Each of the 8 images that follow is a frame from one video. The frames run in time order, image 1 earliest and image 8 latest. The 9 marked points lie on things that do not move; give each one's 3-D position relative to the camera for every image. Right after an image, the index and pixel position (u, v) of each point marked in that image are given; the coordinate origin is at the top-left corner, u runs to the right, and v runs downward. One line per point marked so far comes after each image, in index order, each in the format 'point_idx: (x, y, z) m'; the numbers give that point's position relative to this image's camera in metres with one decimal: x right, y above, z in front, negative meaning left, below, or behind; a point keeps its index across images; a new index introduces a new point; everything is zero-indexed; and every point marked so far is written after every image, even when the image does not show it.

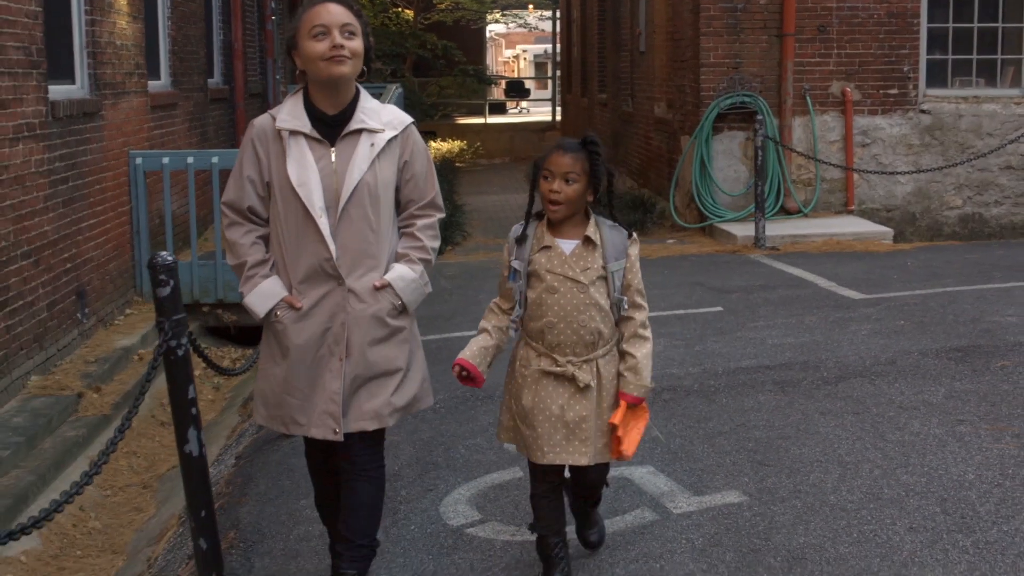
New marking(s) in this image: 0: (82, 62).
0: (-2.5, +1.3, +7.9) m
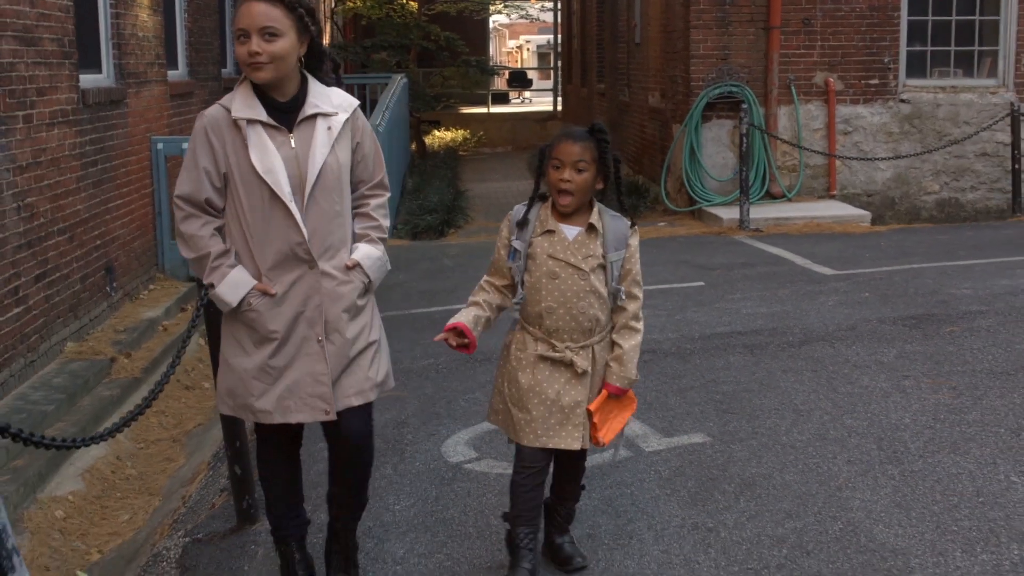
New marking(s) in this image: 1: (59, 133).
0: (-2.5, +1.5, +8.5) m
1: (-2.4, +0.8, +7.3) m
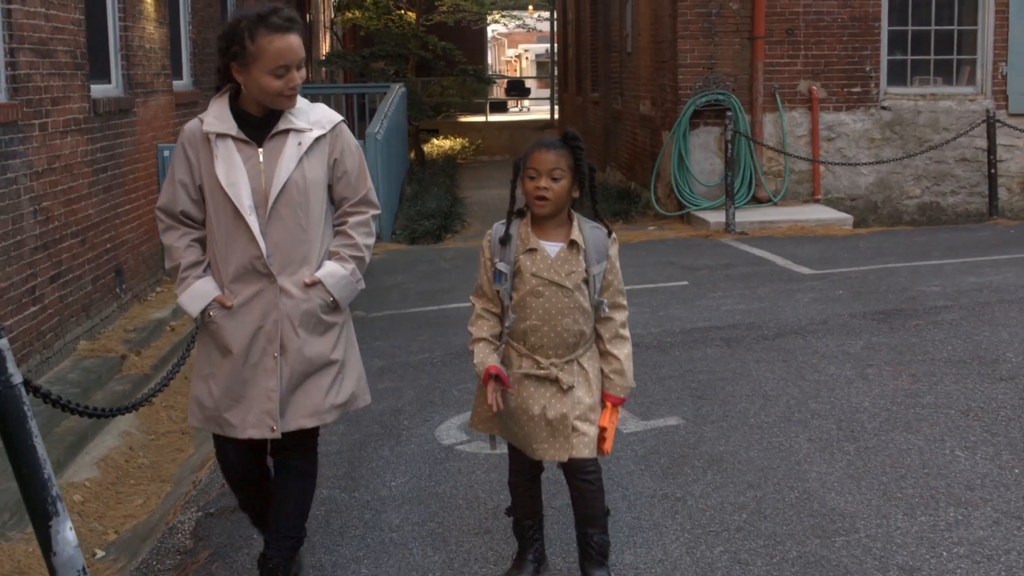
0: (-2.6, +1.5, +8.9) m
1: (-2.5, +0.8, +7.7) m
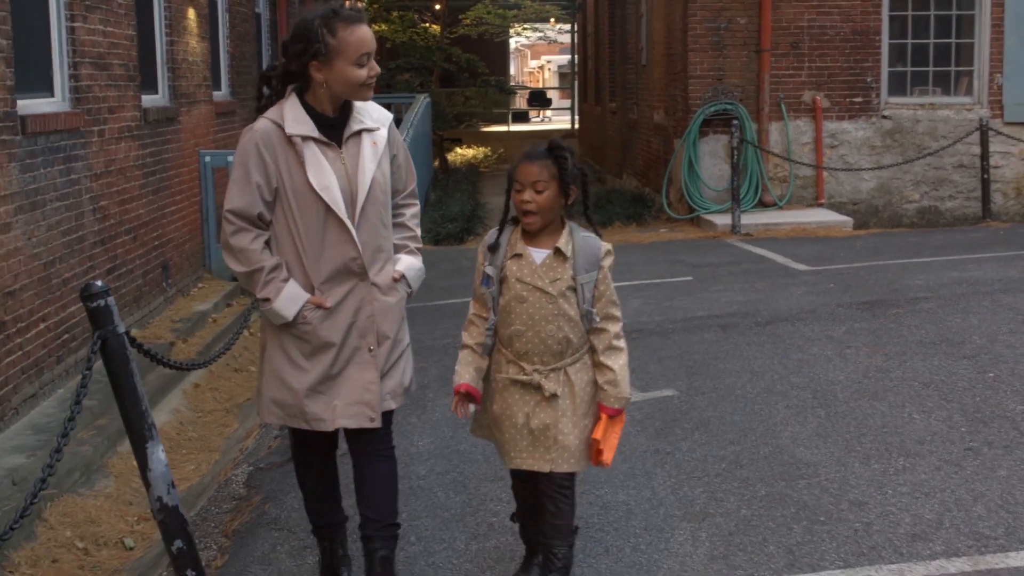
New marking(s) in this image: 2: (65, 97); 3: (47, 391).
0: (-2.5, +1.5, +9.6) m
1: (-2.4, +0.9, +8.4) m
2: (-2.4, +1.0, +7.4) m
3: (-2.3, -0.5, +6.7) m
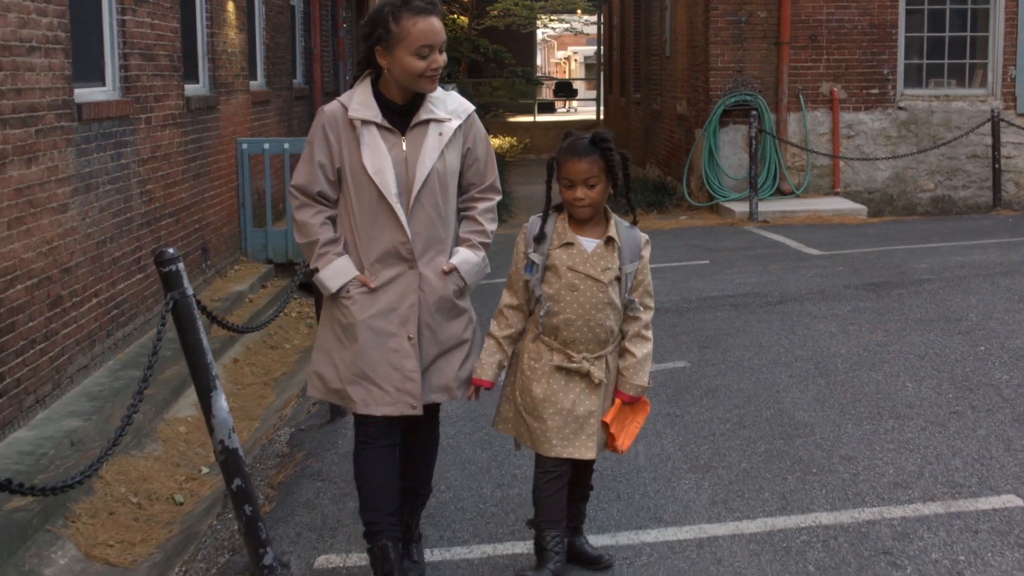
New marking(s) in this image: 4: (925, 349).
0: (-2.3, +1.6, +10.0) m
1: (-2.2, +1.0, +8.9) m
2: (-2.3, +1.2, +7.8) m
3: (-2.2, -0.4, +7.2) m
4: (+1.8, -0.3, +6.0) m
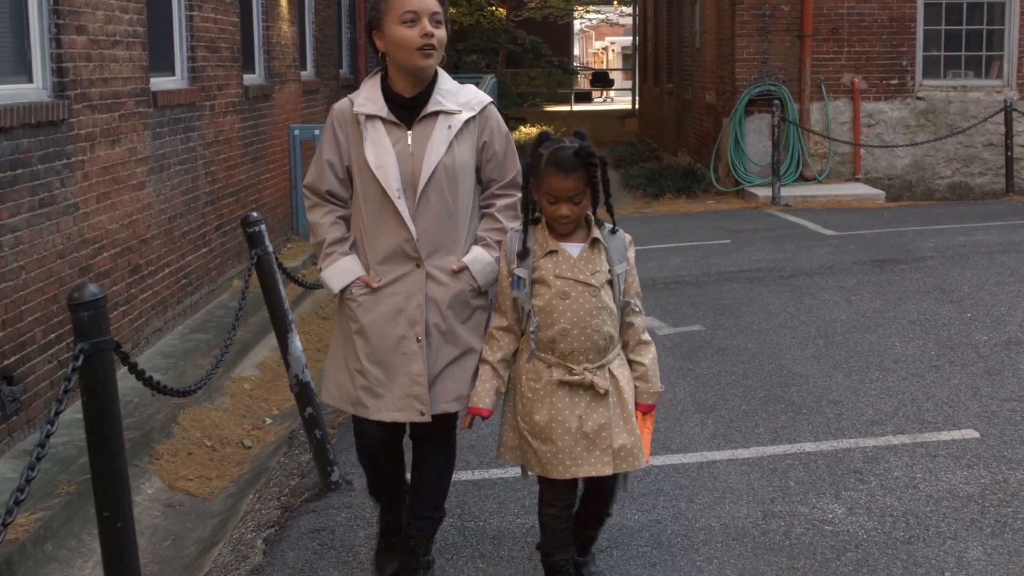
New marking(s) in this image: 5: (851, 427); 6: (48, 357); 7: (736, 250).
0: (-2.0, +1.8, +10.8) m
1: (-2.0, +1.2, +9.6) m
2: (-2.1, +1.3, +8.6) m
3: (-2.0, -0.2, +7.9) m
4: (+2.0, -0.1, +6.6) m
5: (+1.2, -0.5, +4.7) m
6: (-2.0, -0.3, +5.9) m
7: (+1.6, +0.3, +9.4) m
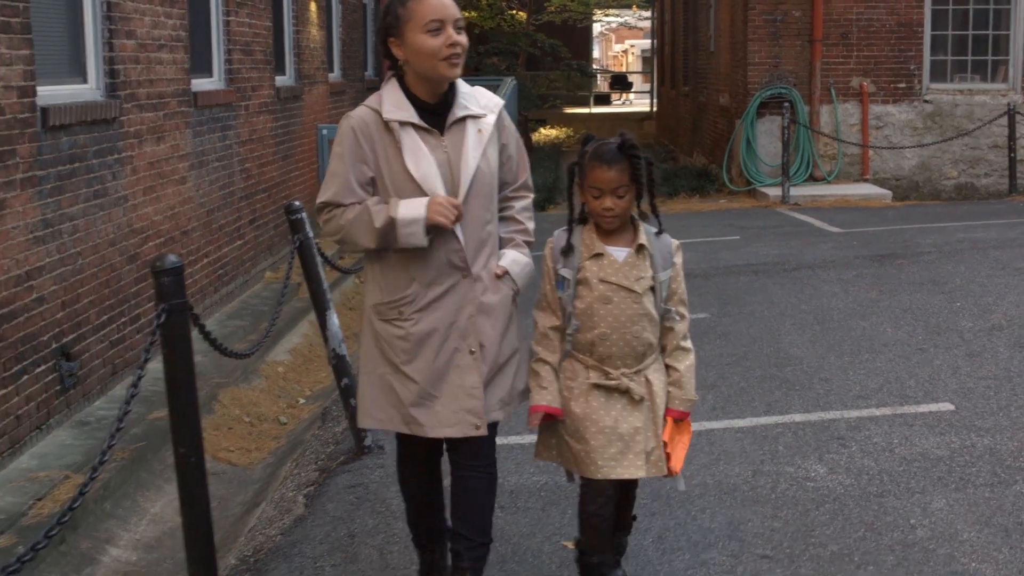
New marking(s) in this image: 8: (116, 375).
0: (-1.8, +1.9, +11.3) m
1: (-1.8, +1.3, +10.1) m
2: (-1.9, +1.4, +9.0) m
3: (-1.9, -0.2, +8.4) m
4: (+2.1, -0.1, +7.0) m
5: (+1.3, -0.4, +5.2) m
6: (-1.9, -0.2, +6.4) m
7: (+1.7, +0.3, +9.8) m
8: (-1.9, -0.4, +6.6) m
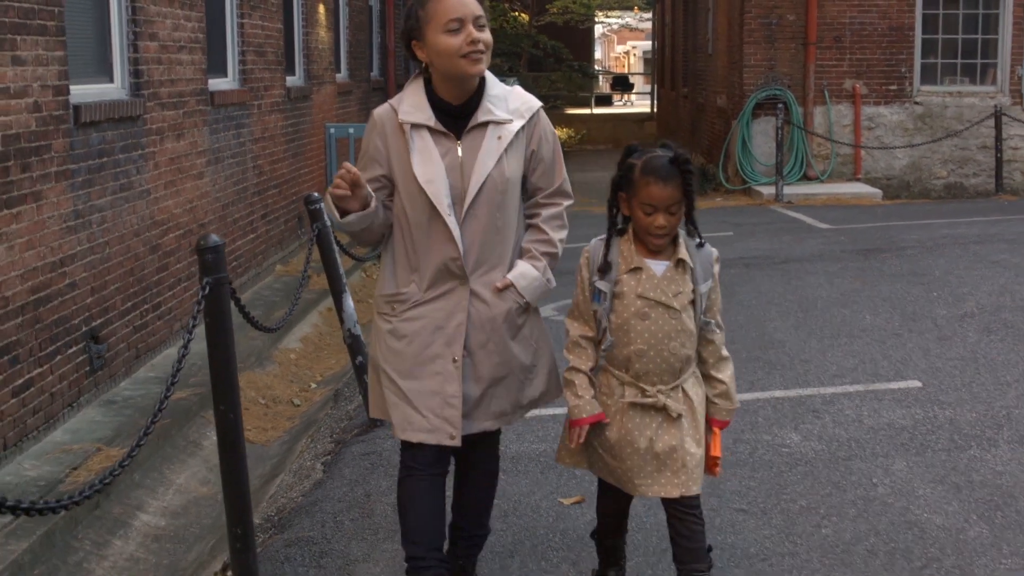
0: (-1.8, +2.0, +11.7) m
1: (-1.8, +1.3, +10.5) m
2: (-1.9, +1.5, +9.5) m
3: (-1.9, -0.1, +8.8) m
4: (+2.1, 0.0, +7.4) m
5: (+1.3, -0.4, +5.6) m
6: (-1.9, -0.2, +6.8) m
7: (+1.7, +0.4, +10.2) m
8: (-1.9, -0.4, +7.0) m
